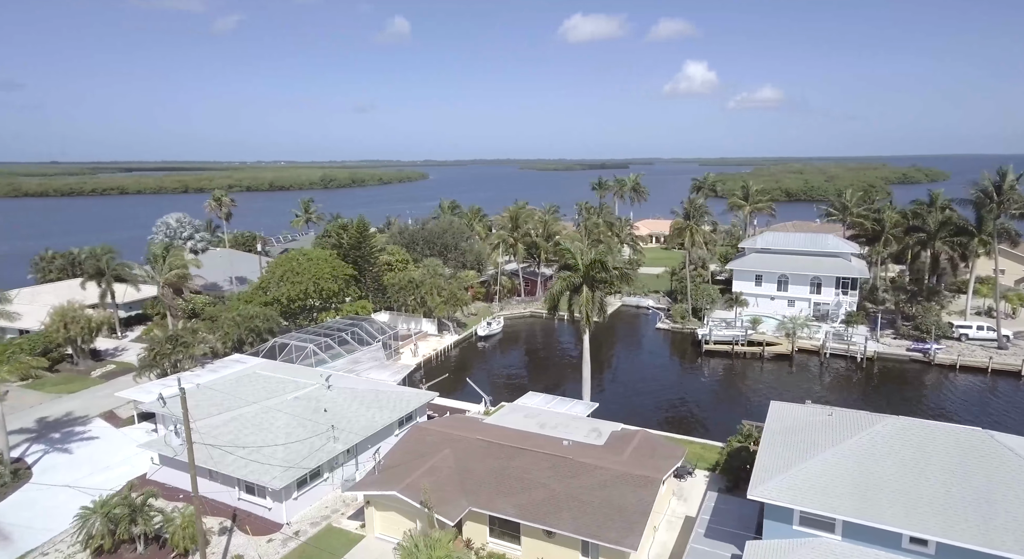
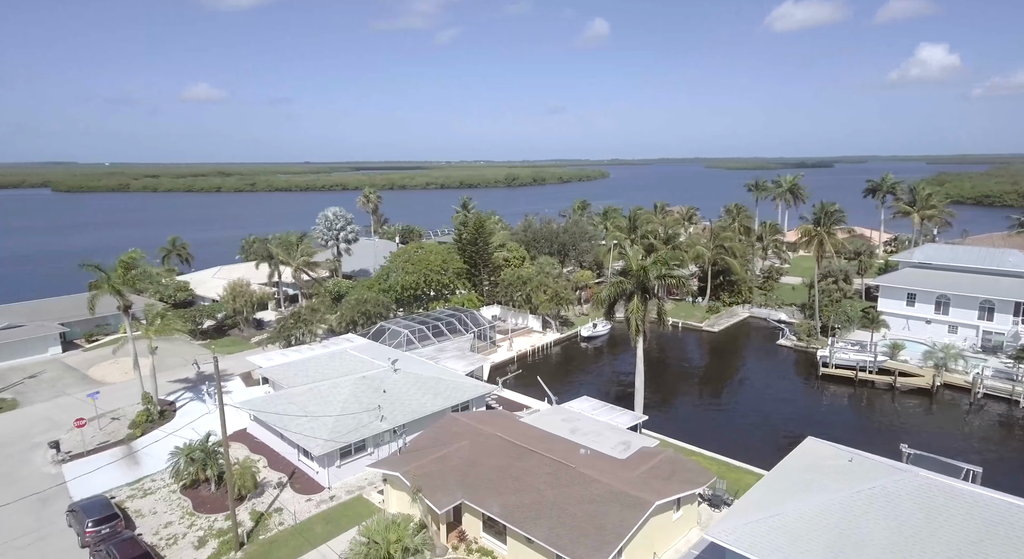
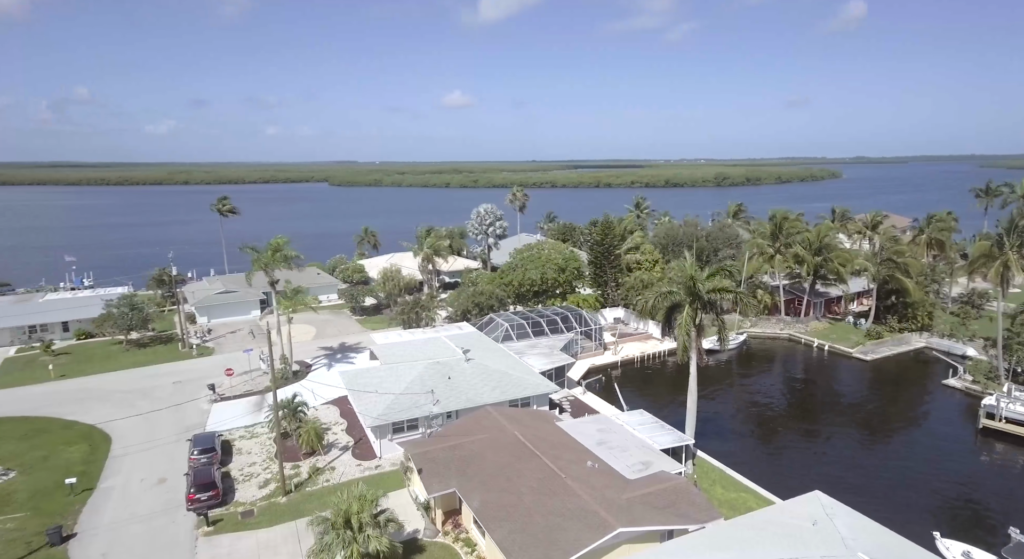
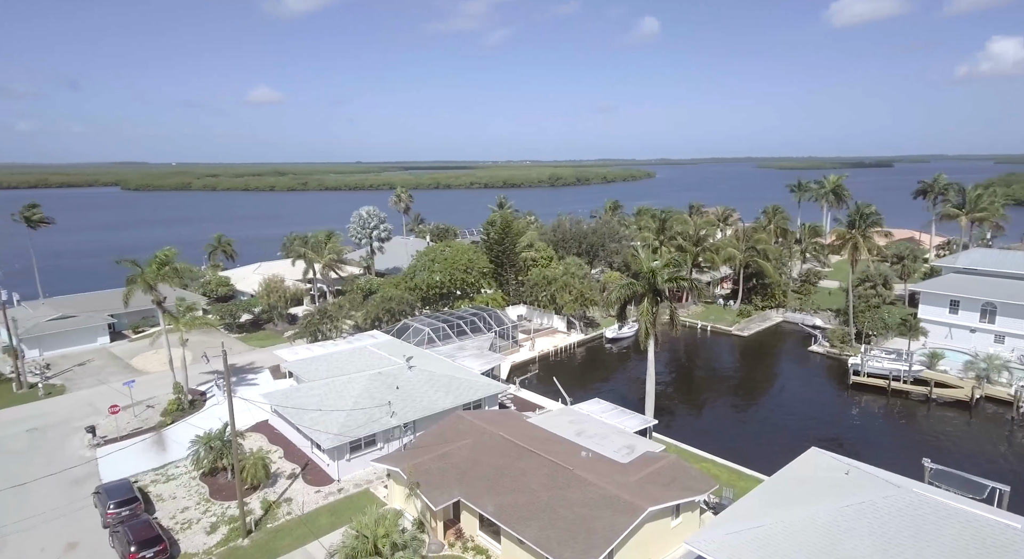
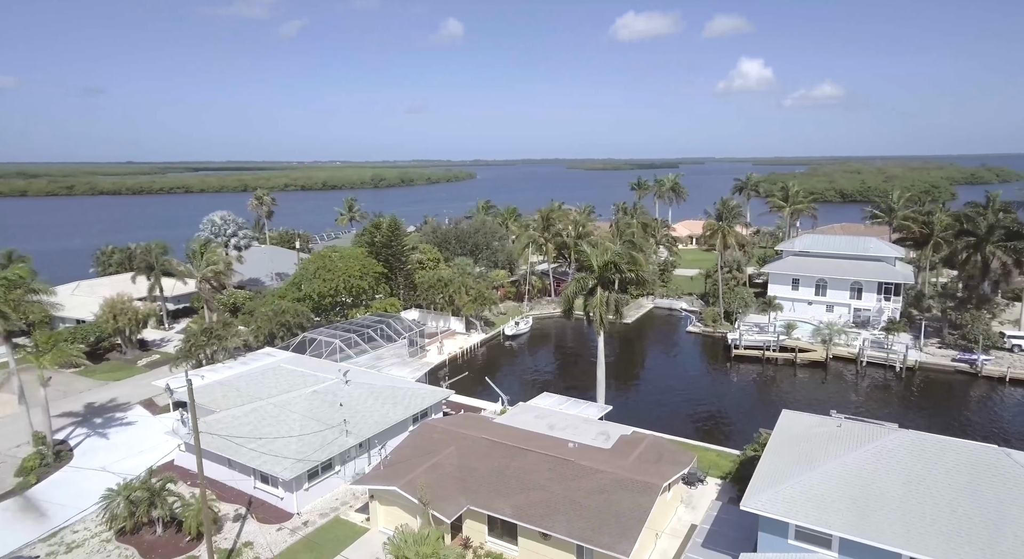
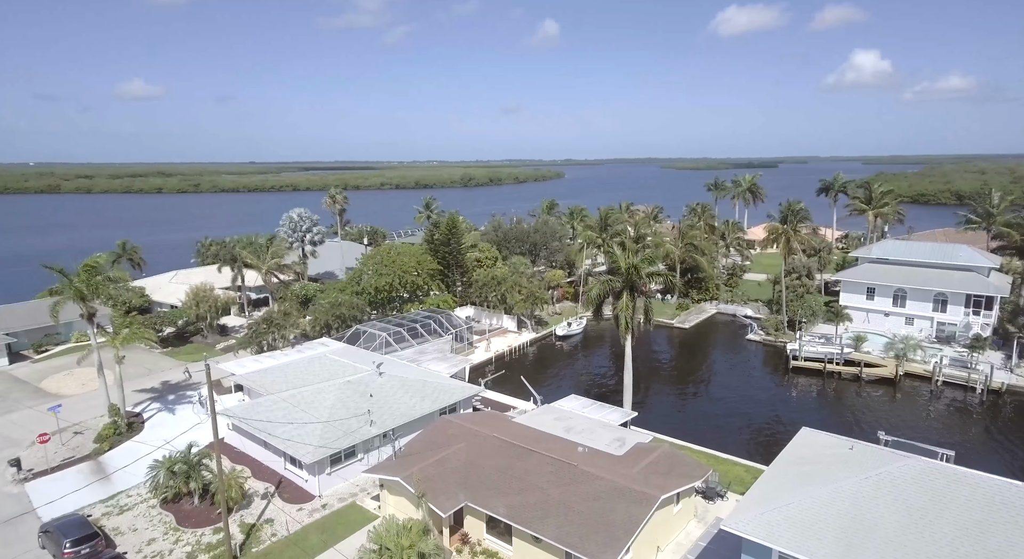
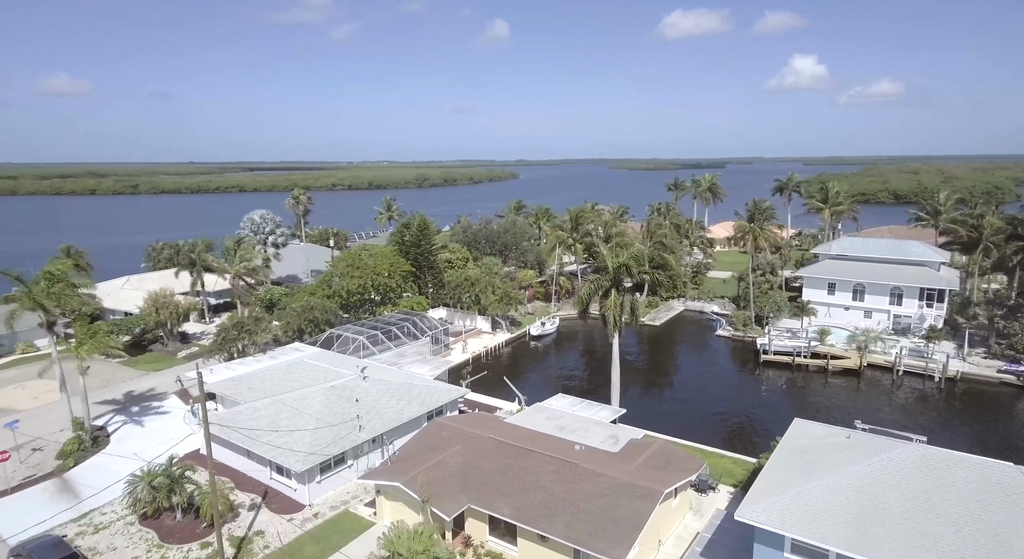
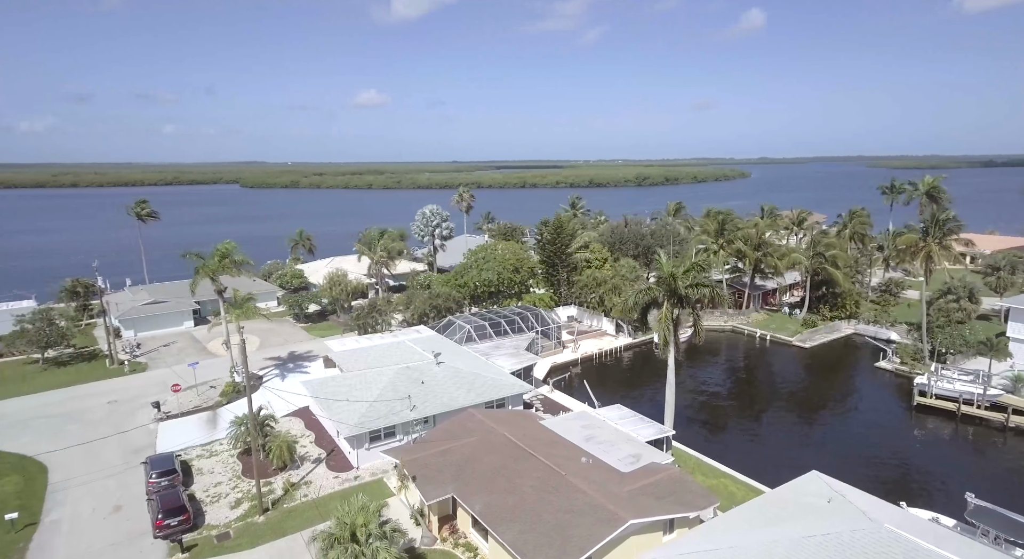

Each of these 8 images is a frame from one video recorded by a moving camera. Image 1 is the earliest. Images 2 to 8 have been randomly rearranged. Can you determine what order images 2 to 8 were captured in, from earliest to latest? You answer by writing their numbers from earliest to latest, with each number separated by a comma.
5, 7, 6, 2, 4, 8, 3
